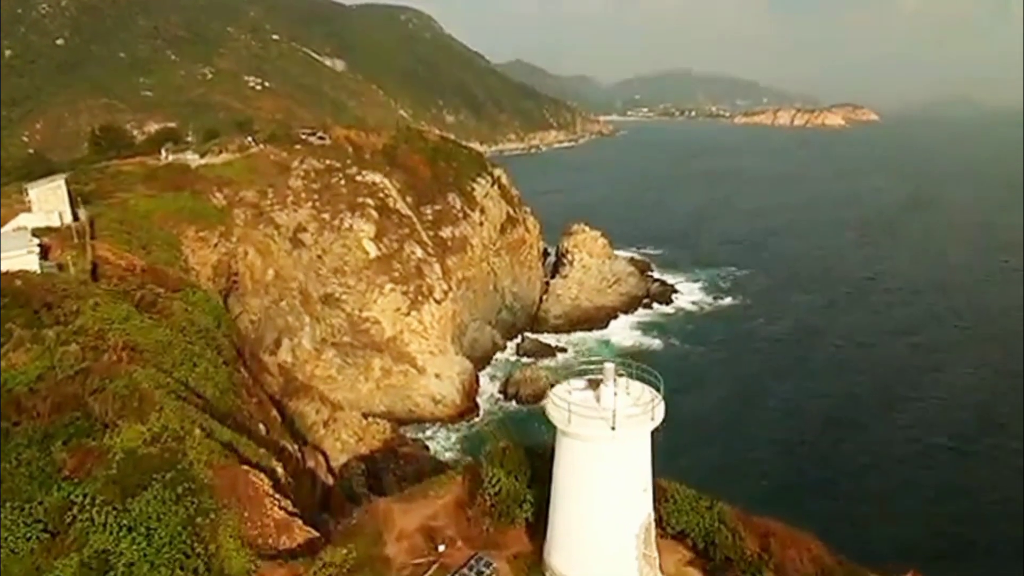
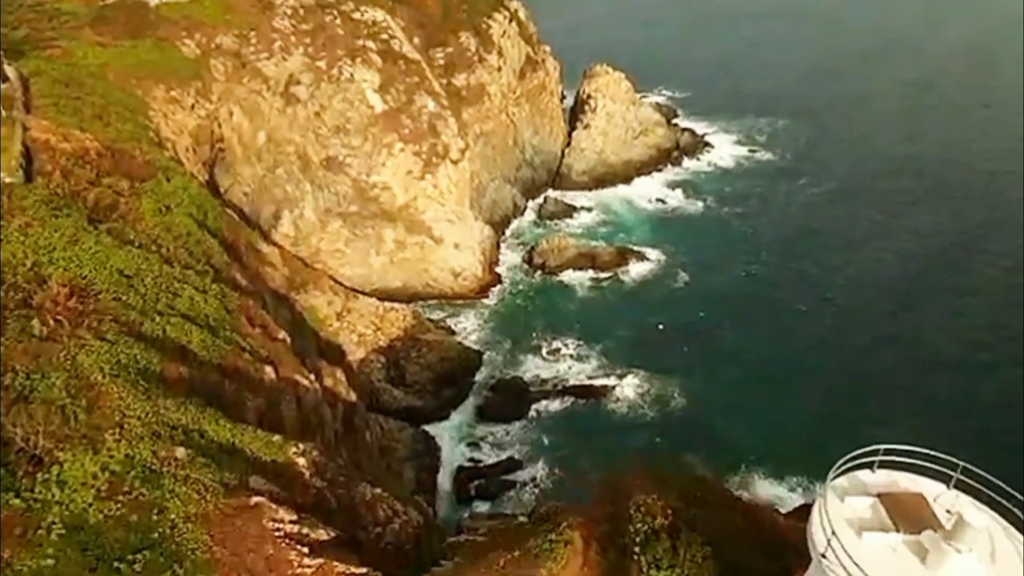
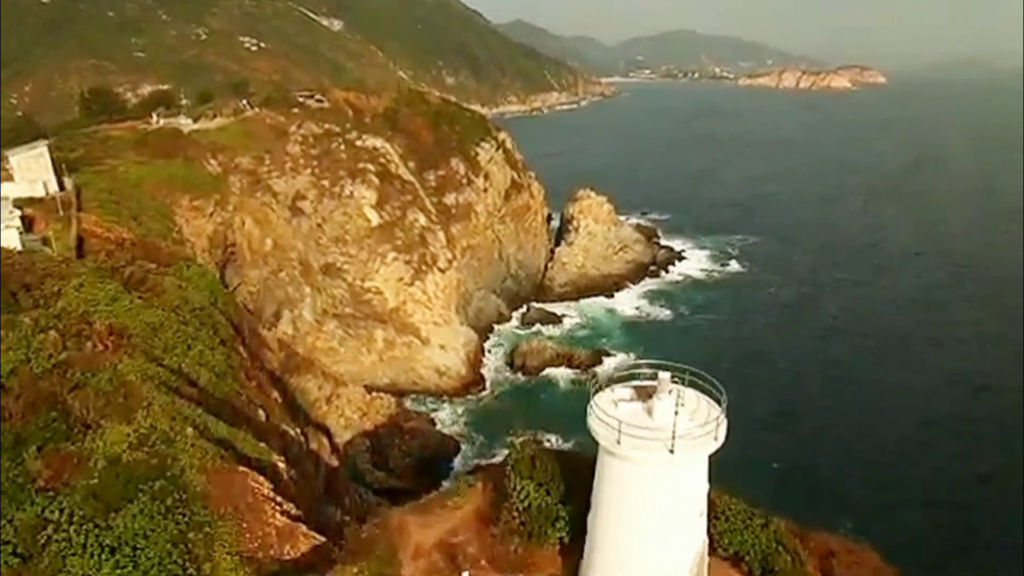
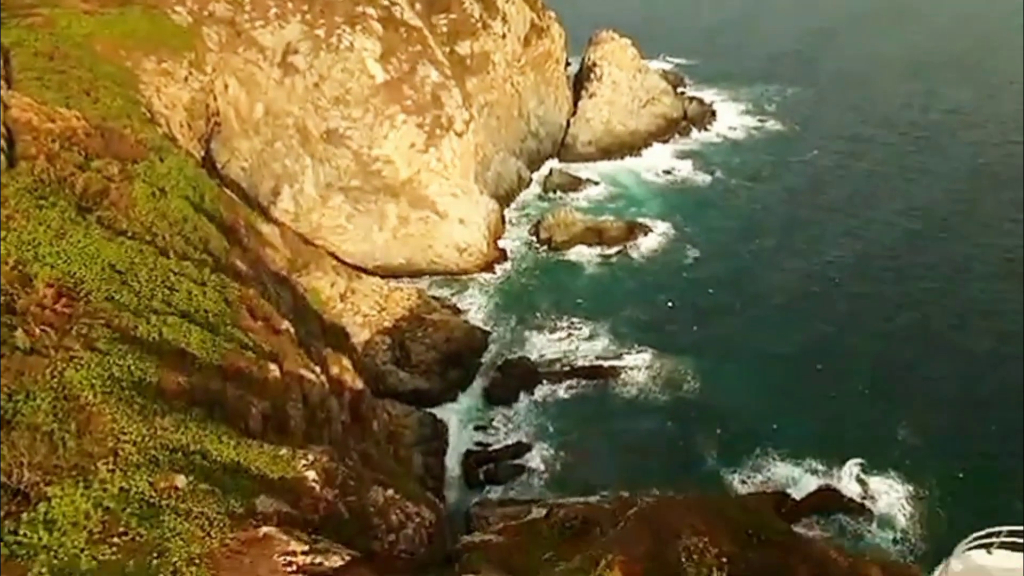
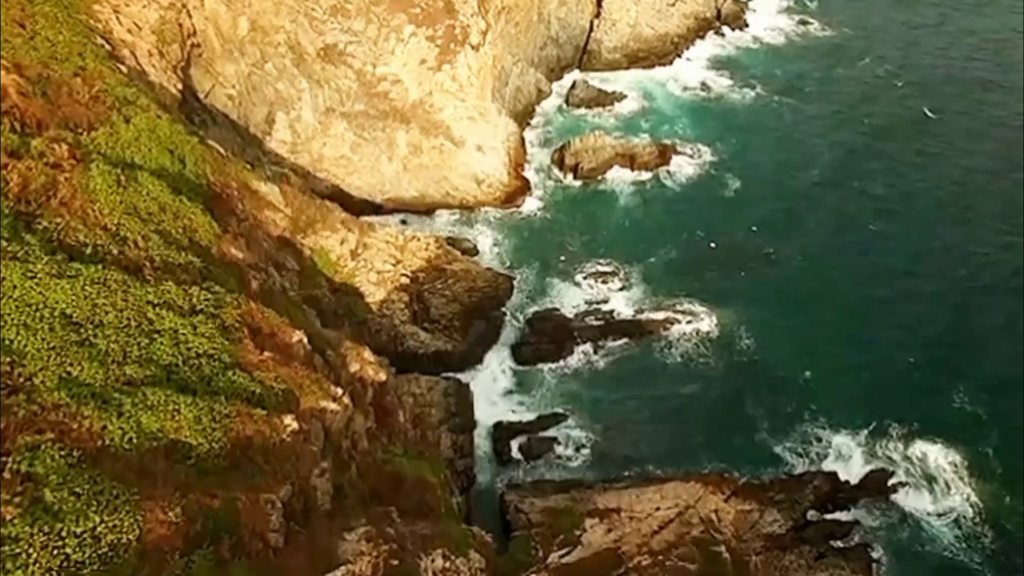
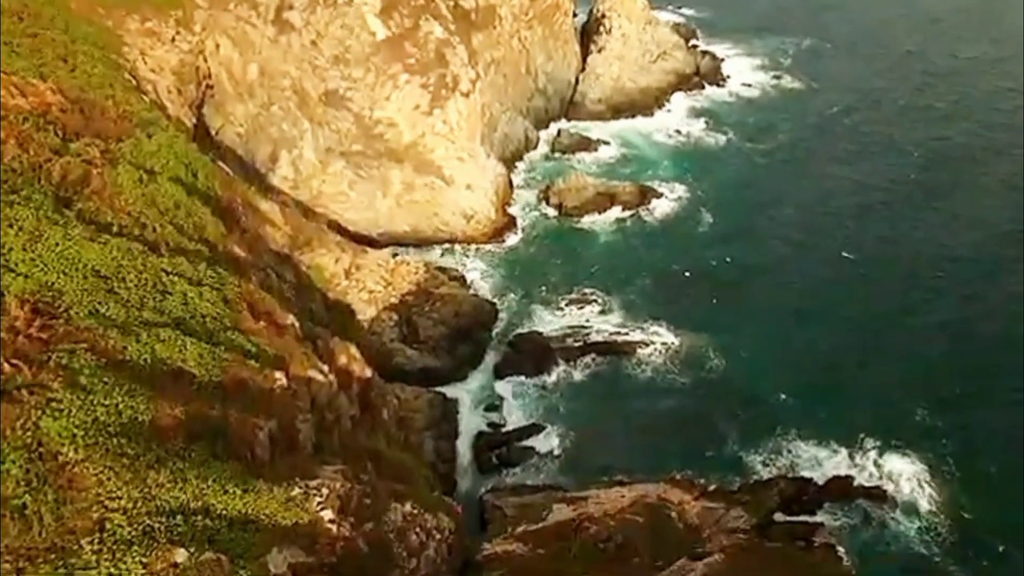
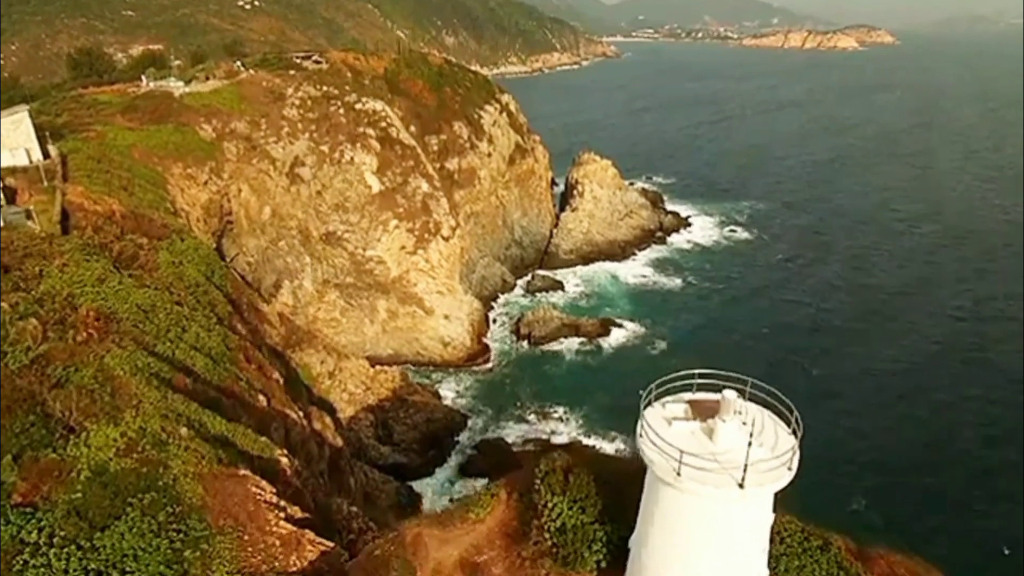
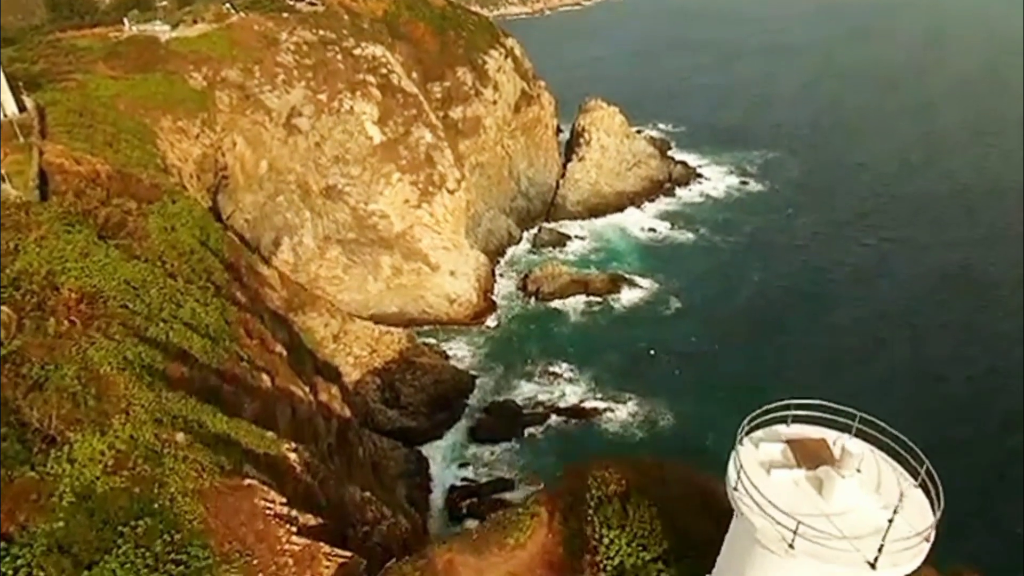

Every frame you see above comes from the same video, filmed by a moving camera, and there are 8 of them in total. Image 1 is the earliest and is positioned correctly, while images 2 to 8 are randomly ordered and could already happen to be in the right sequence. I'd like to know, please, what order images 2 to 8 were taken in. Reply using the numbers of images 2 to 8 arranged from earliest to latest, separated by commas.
3, 7, 8, 2, 4, 6, 5
